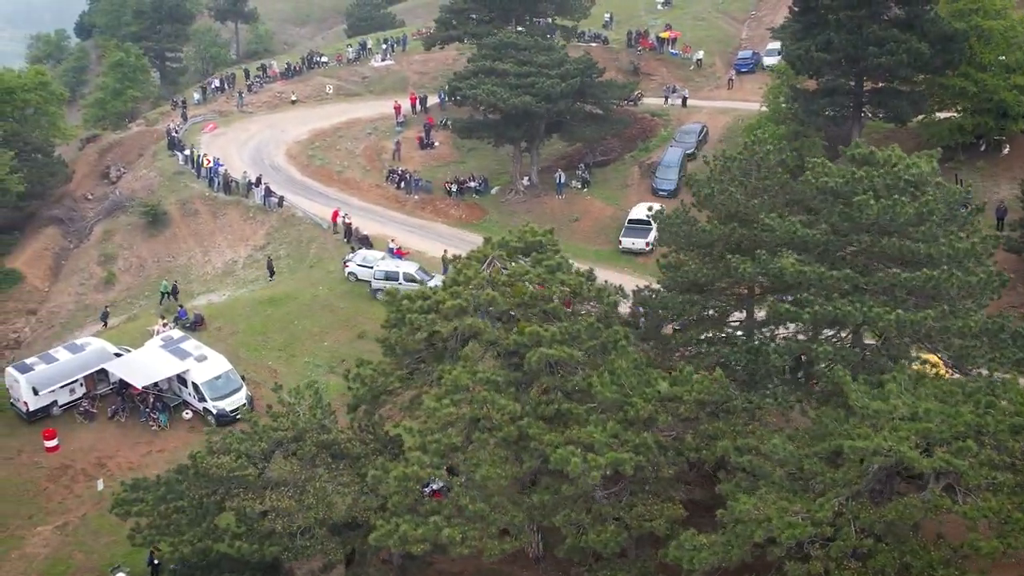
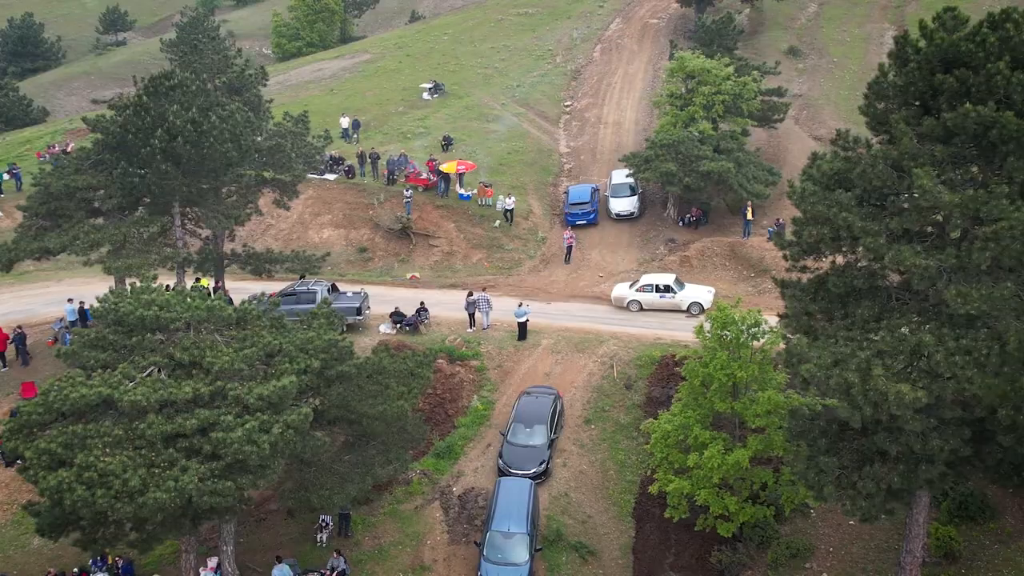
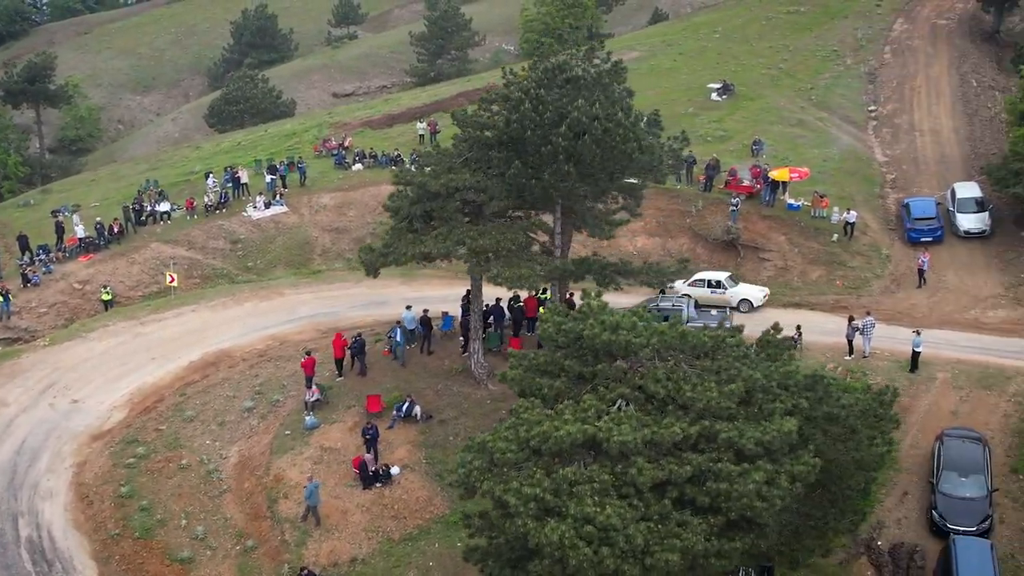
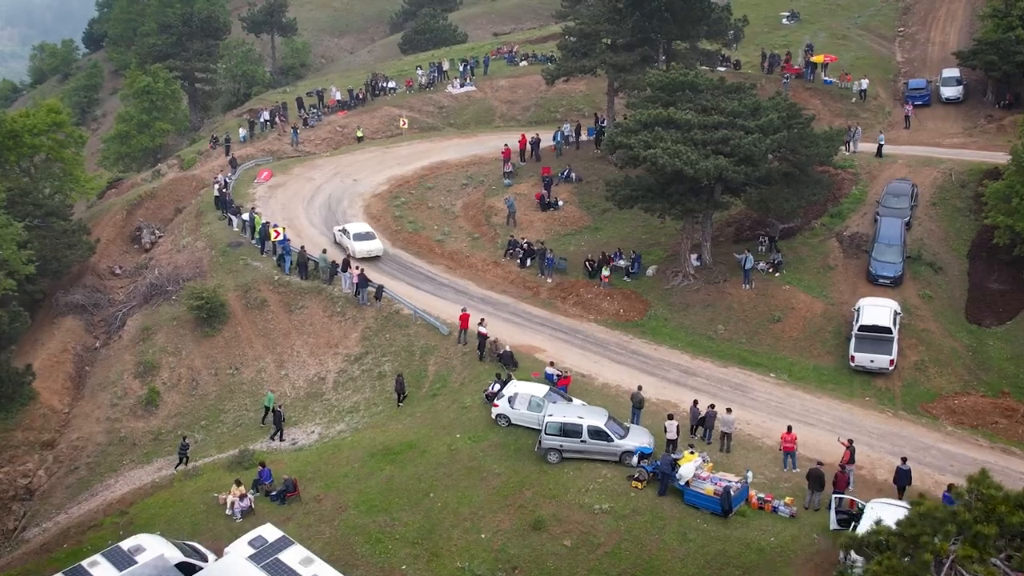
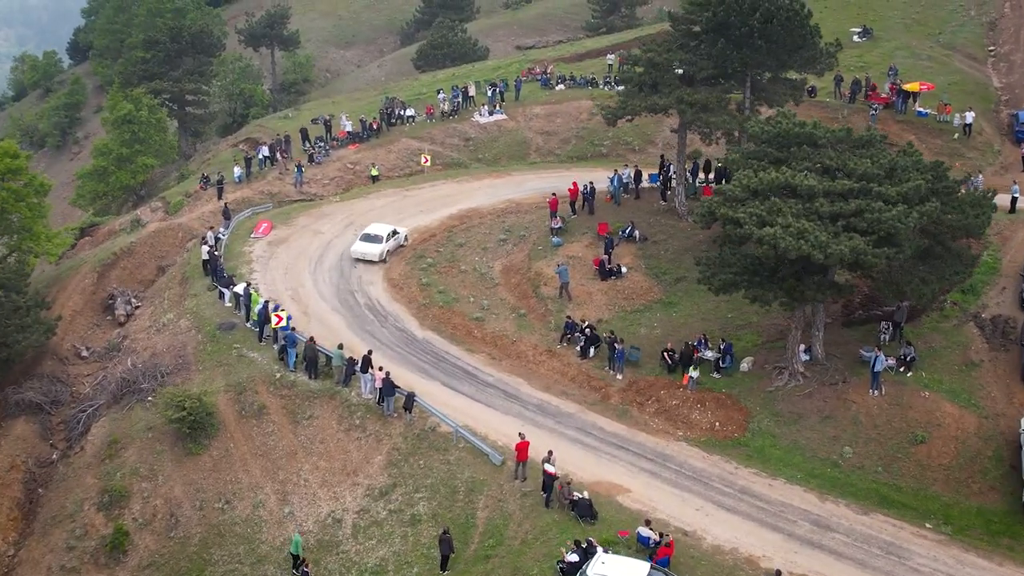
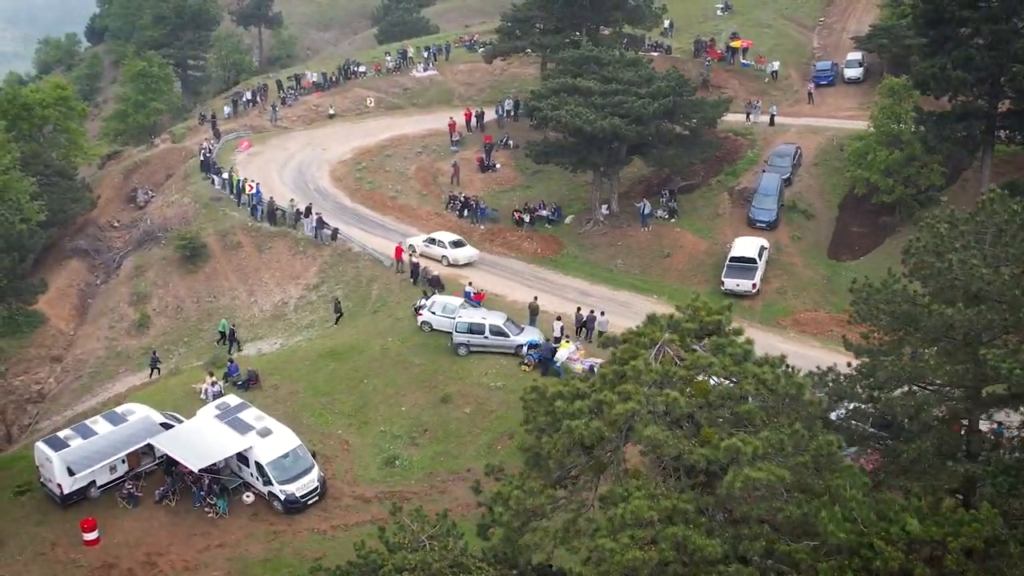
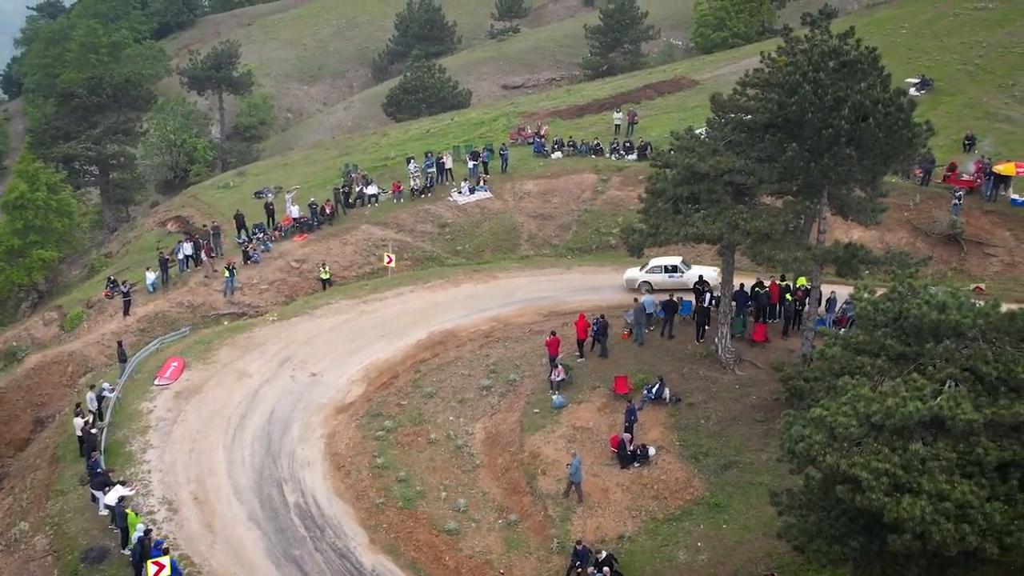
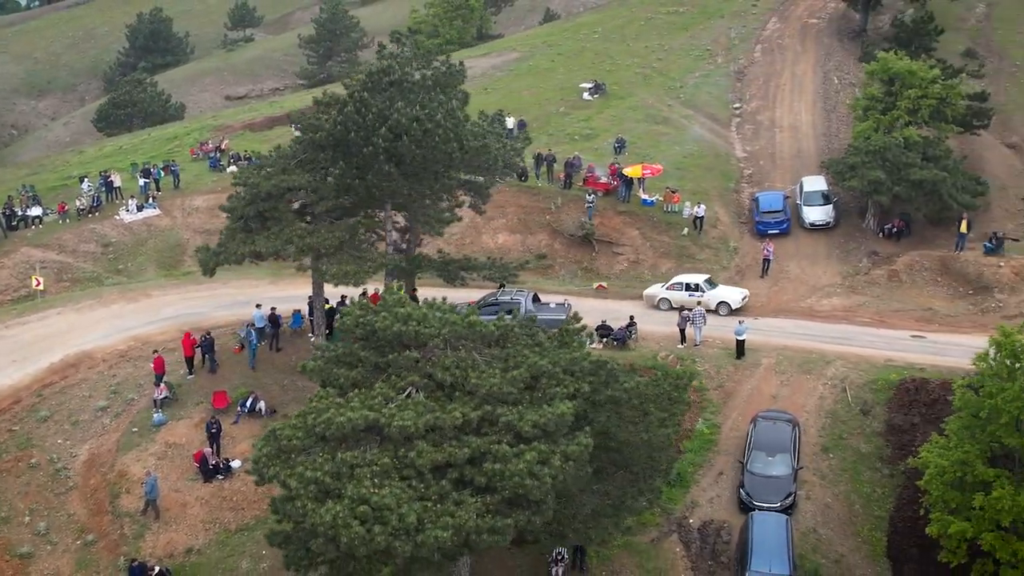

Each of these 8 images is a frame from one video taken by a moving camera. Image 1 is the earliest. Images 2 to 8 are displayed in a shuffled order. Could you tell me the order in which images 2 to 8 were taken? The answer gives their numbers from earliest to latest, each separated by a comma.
6, 4, 5, 7, 3, 8, 2
